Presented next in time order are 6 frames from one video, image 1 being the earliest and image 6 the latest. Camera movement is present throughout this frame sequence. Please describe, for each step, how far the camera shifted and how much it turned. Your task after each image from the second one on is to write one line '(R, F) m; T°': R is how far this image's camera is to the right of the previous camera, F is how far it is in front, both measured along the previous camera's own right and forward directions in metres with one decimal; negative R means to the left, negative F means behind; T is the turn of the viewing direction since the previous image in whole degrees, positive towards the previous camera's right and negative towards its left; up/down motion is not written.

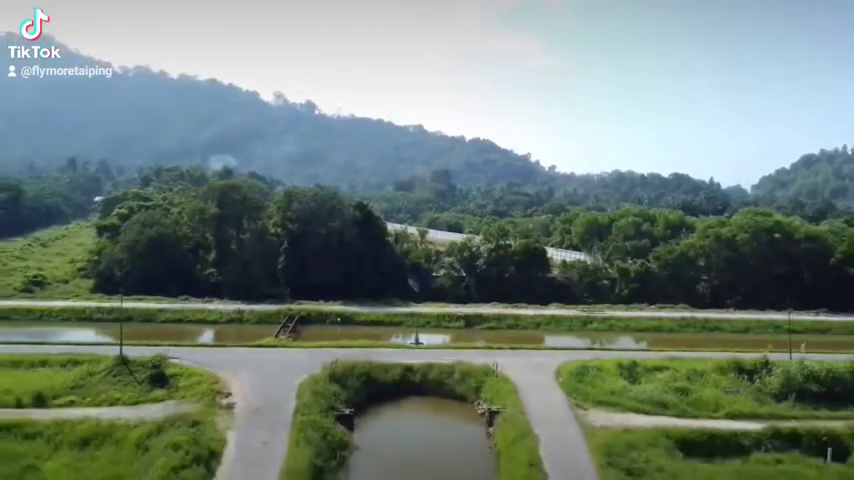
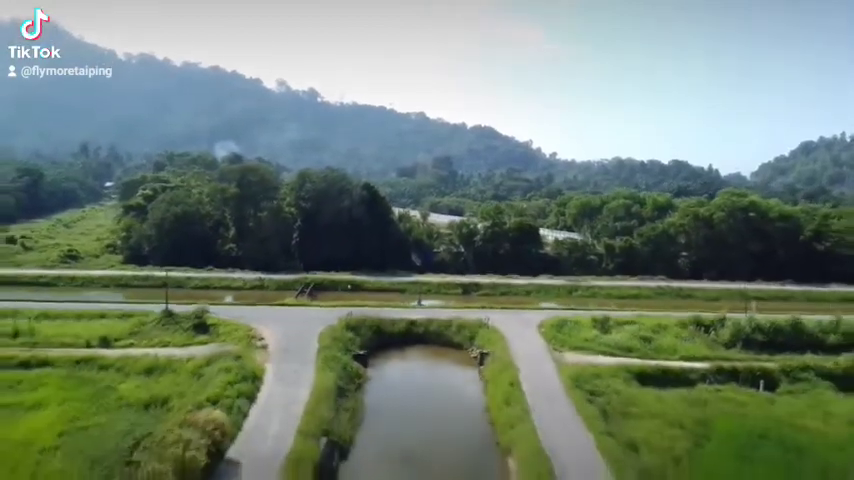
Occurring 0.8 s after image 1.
(0.0, -4.6) m; 0°
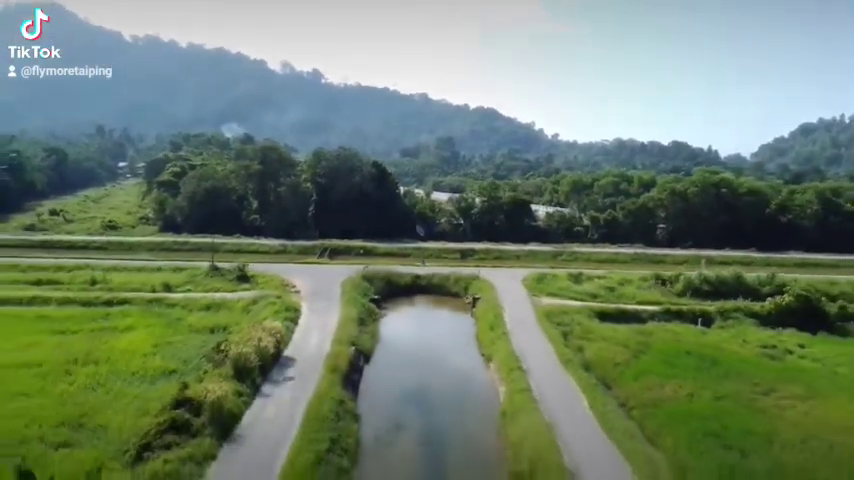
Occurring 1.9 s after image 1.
(0.0, -6.4) m; 0°
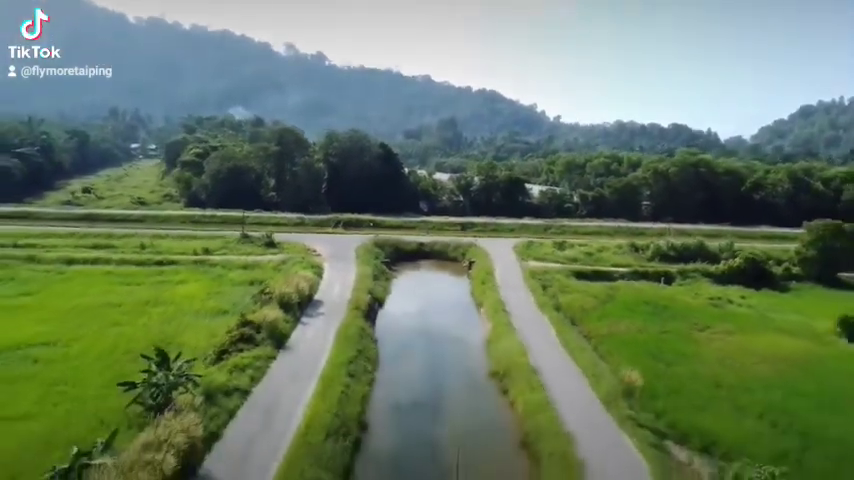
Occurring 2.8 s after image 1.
(0.0, -5.7) m; 0°
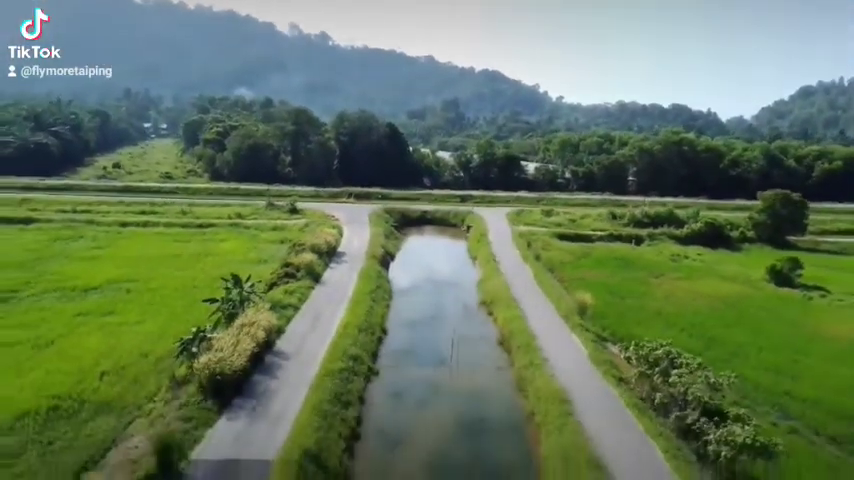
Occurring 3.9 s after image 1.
(0.0, -6.3) m; 0°
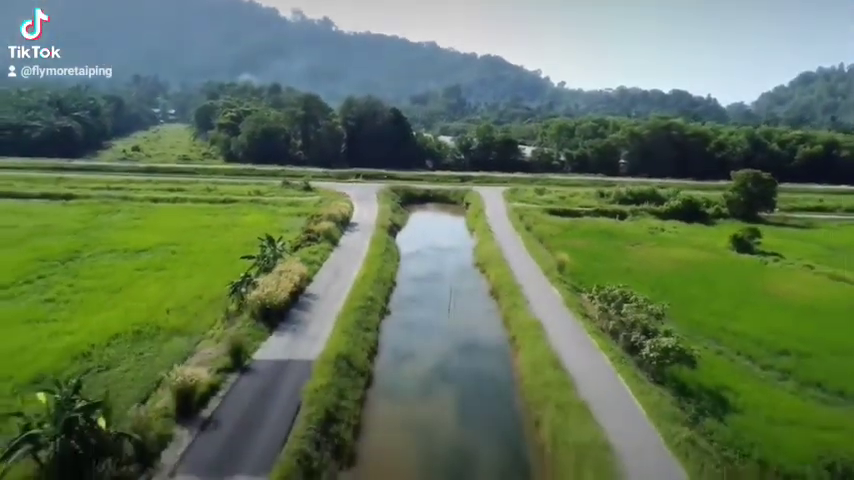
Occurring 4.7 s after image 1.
(0.0, -4.5) m; 0°
